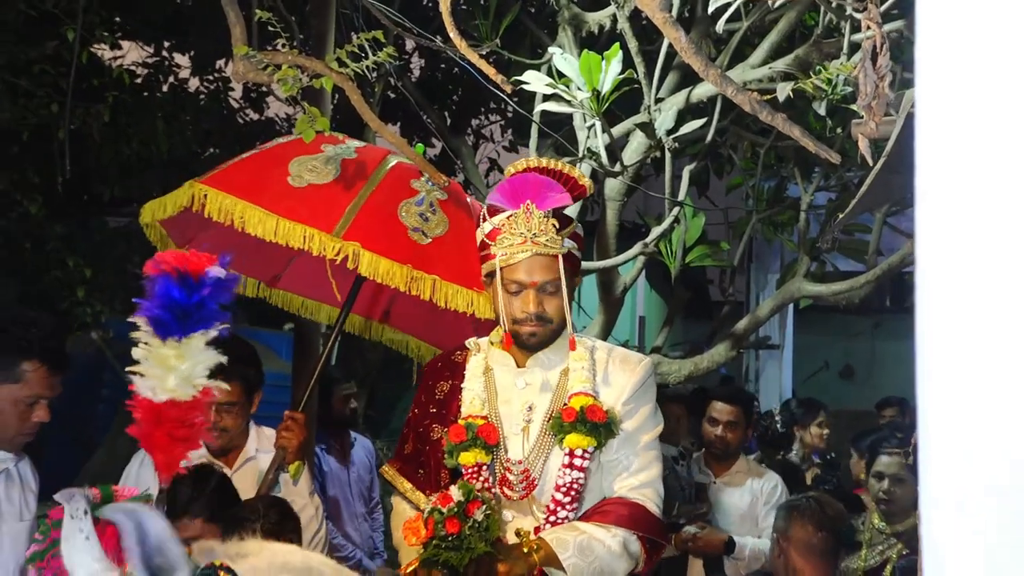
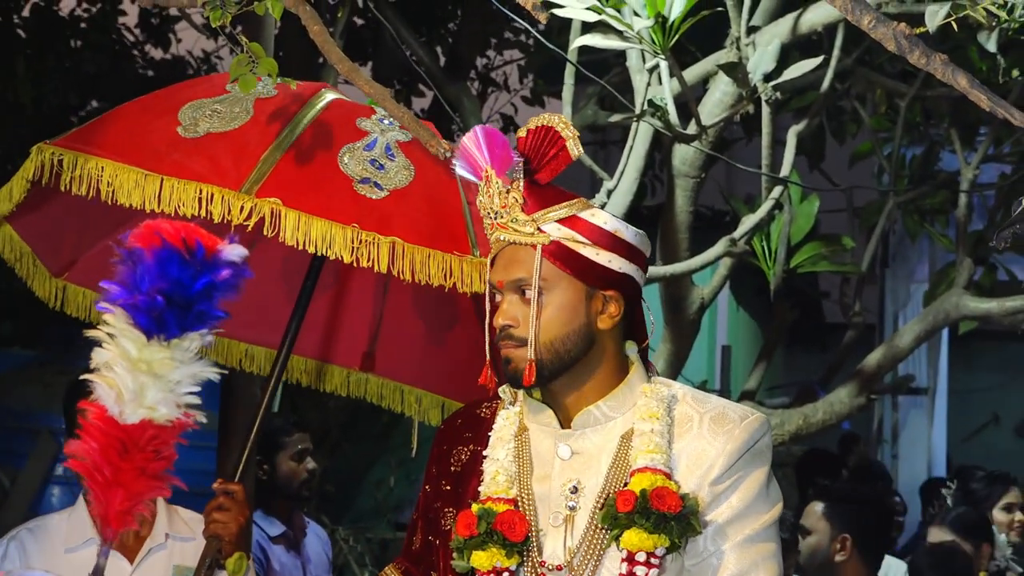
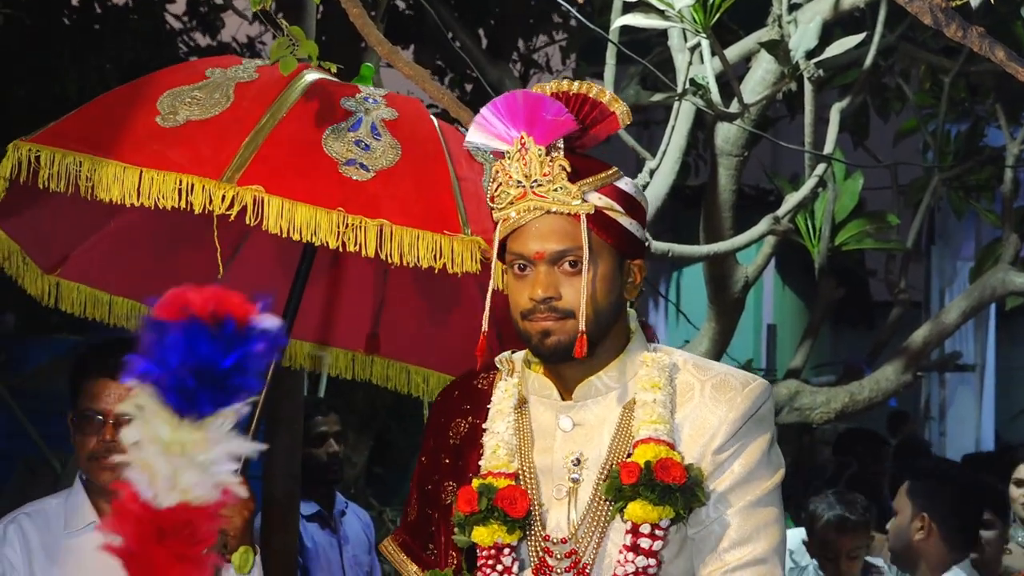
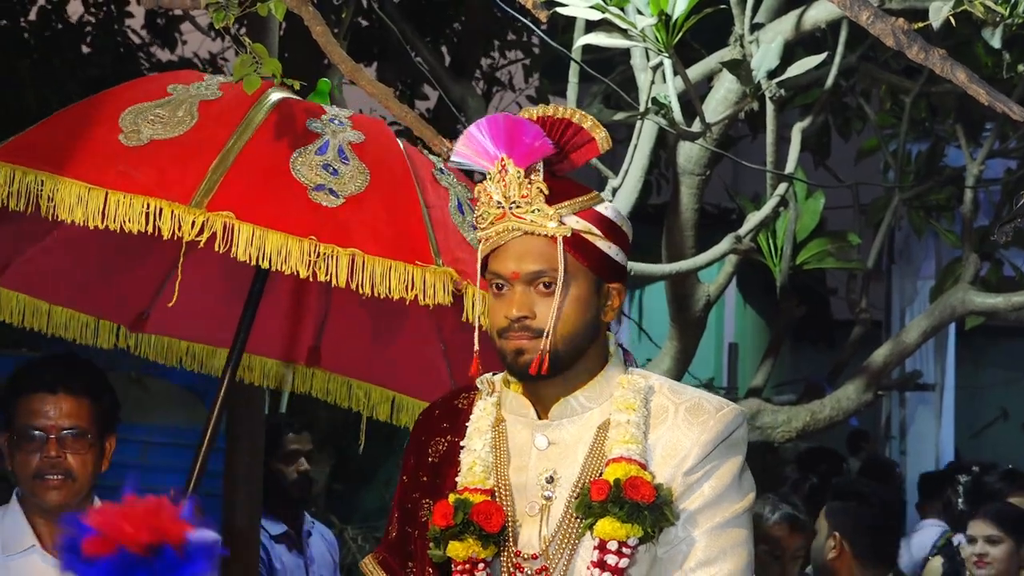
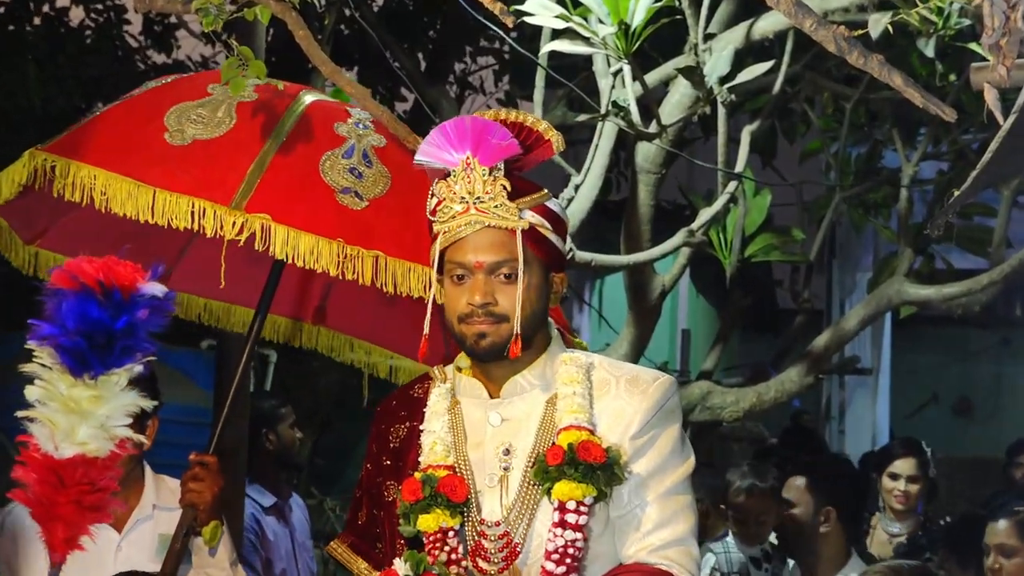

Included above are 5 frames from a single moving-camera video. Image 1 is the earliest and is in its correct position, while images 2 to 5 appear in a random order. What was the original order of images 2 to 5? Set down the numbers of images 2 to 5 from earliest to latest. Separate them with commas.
5, 2, 4, 3
